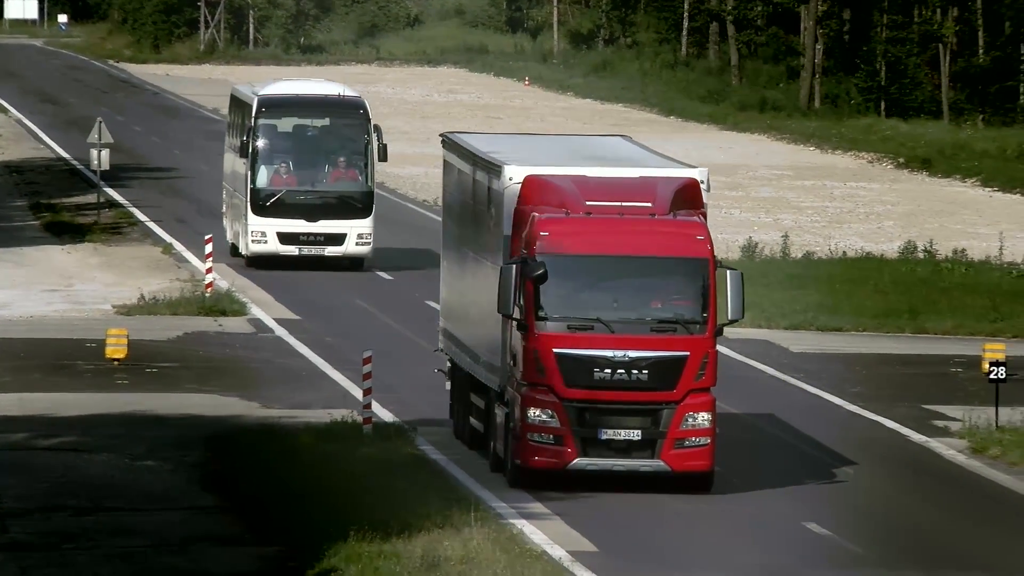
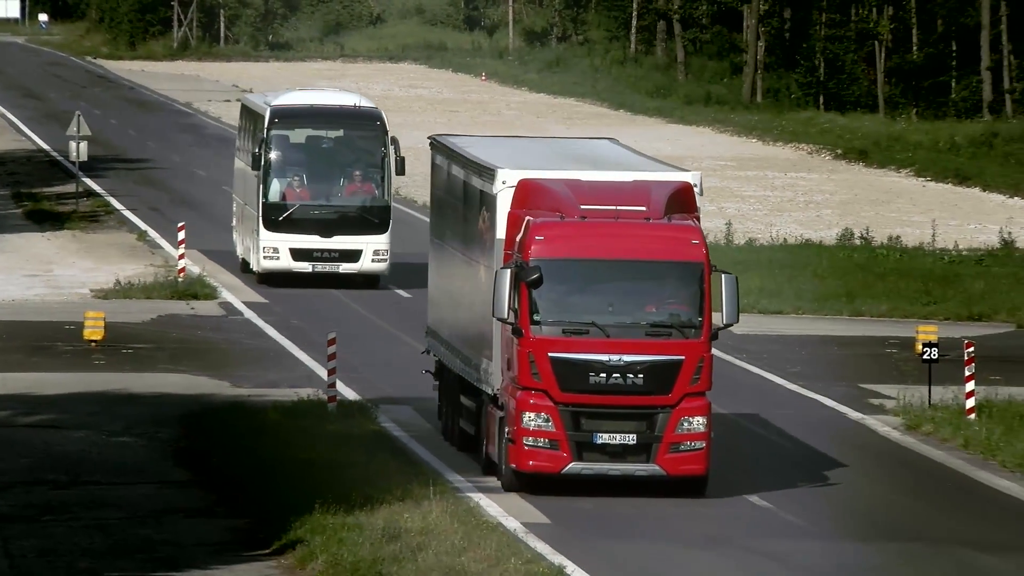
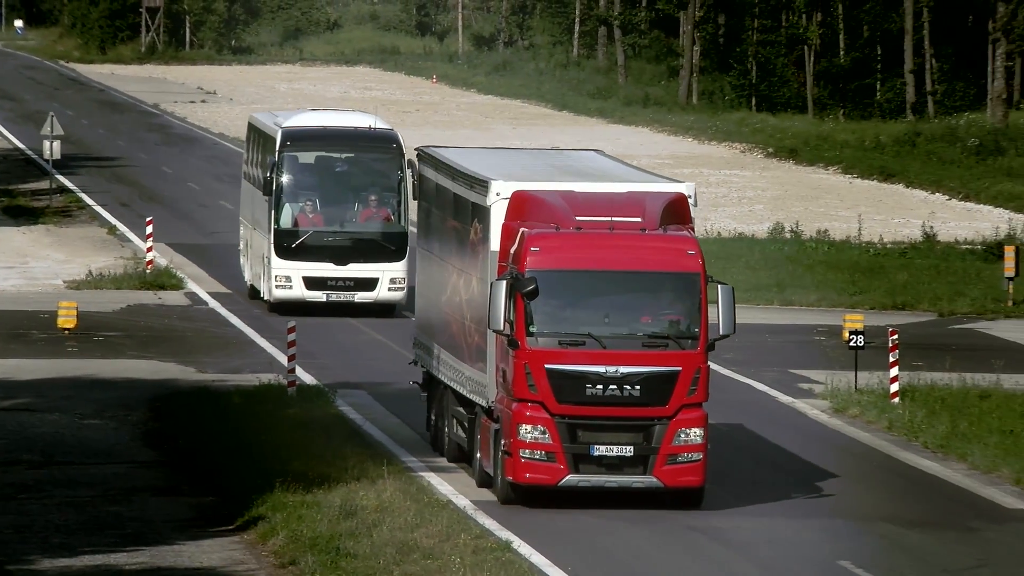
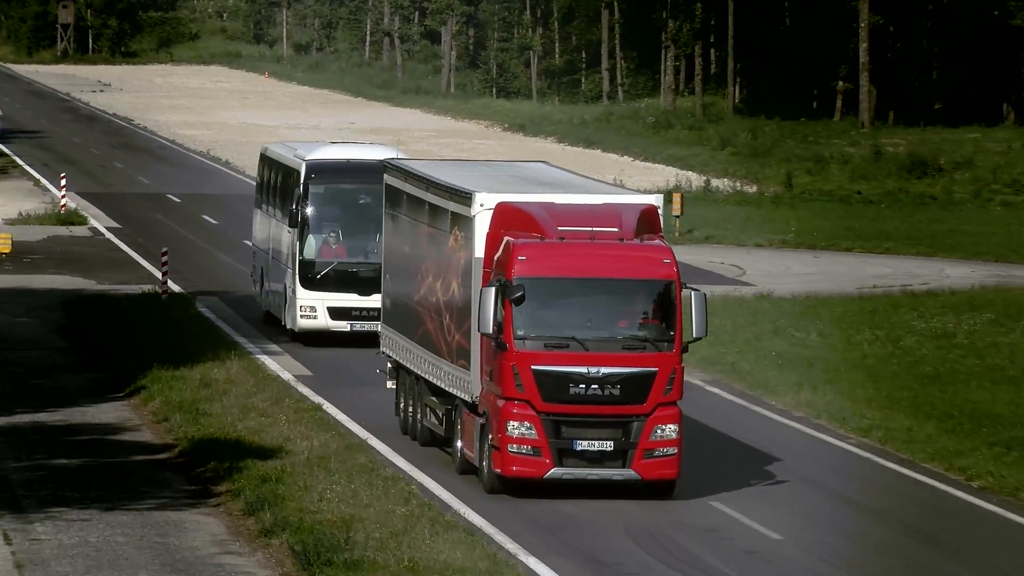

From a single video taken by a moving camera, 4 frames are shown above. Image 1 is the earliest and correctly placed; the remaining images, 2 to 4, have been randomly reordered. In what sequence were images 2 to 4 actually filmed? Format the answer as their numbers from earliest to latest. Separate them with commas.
2, 3, 4
